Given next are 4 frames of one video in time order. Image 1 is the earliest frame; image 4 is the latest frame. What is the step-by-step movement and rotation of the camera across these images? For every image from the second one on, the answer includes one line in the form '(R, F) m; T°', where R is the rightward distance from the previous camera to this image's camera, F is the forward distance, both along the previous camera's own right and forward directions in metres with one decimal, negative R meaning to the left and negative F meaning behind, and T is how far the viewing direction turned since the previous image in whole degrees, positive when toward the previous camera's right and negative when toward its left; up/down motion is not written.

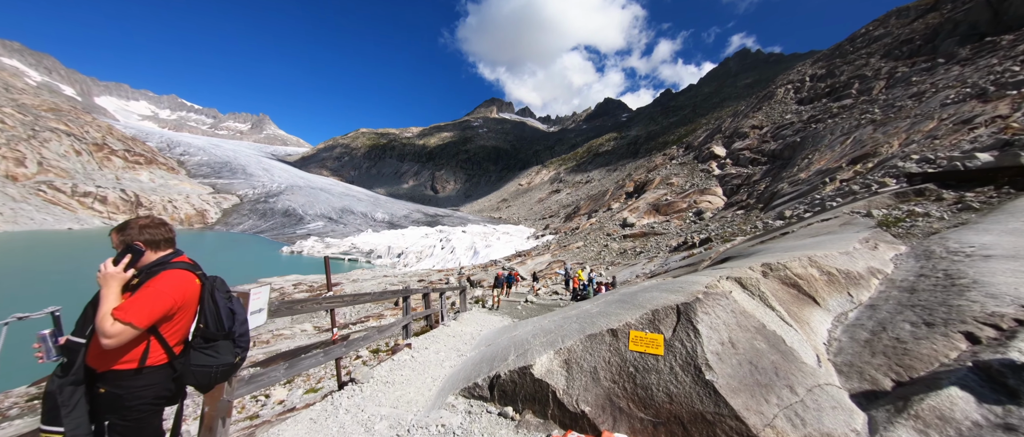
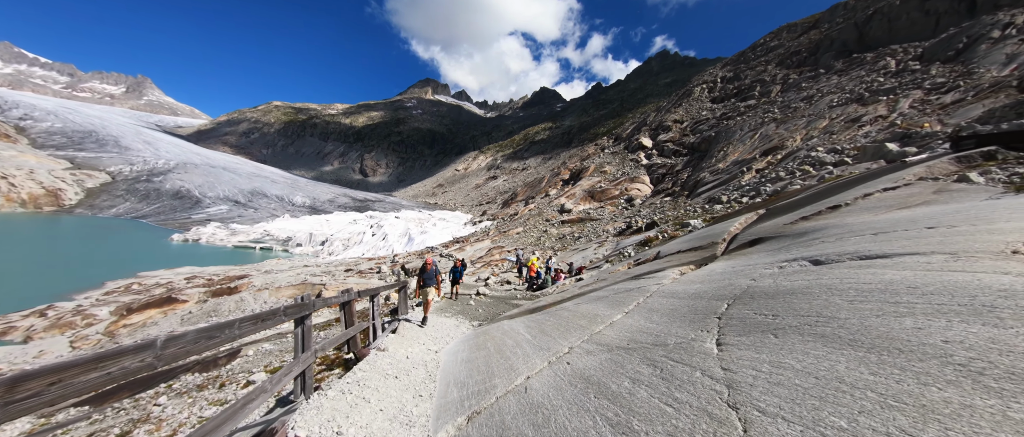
(-0.5, +2.2) m; +11°
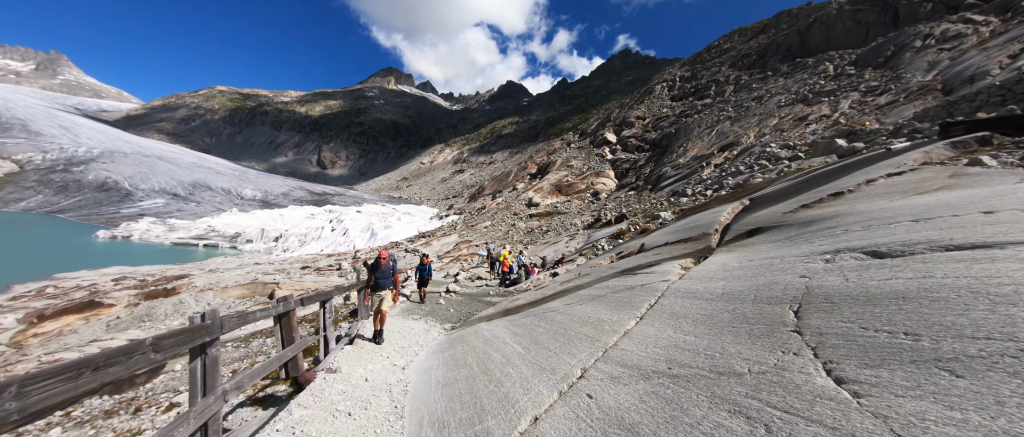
(-0.2, +0.7) m; +6°
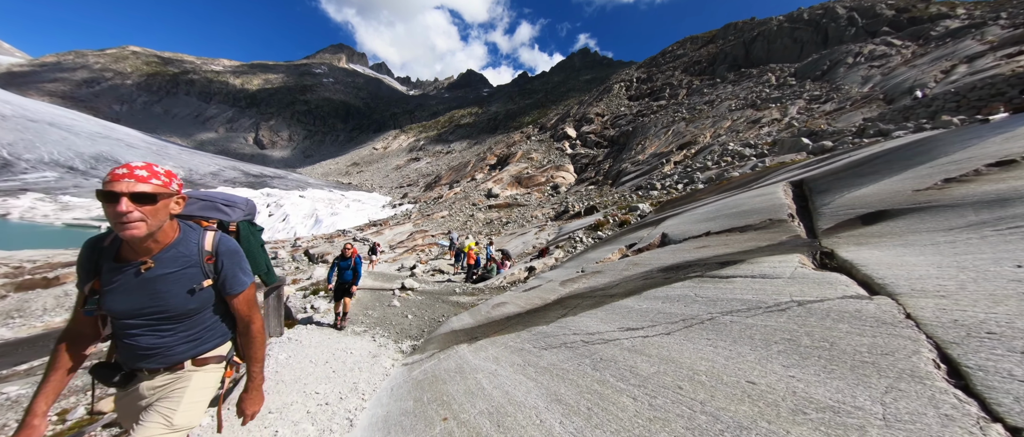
(-0.6, +2.1) m; +9°
